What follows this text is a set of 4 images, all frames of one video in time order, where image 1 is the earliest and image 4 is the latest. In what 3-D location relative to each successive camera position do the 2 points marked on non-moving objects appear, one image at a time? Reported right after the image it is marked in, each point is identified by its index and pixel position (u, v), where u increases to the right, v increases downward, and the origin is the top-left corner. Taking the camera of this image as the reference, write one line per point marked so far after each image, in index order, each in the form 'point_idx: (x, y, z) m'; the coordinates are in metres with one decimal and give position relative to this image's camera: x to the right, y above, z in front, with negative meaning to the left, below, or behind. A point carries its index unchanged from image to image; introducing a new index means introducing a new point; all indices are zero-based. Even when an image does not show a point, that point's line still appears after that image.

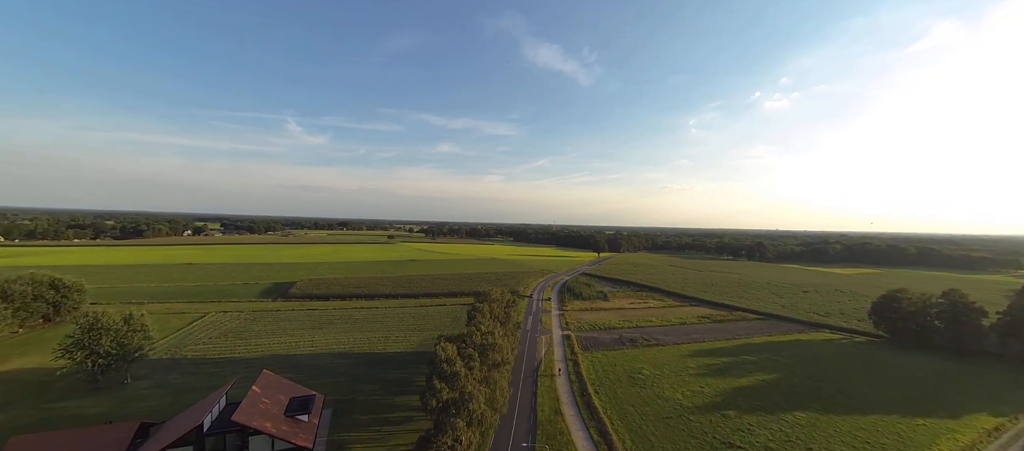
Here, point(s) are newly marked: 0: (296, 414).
0: (-10.1, -8.8, +15.6) m
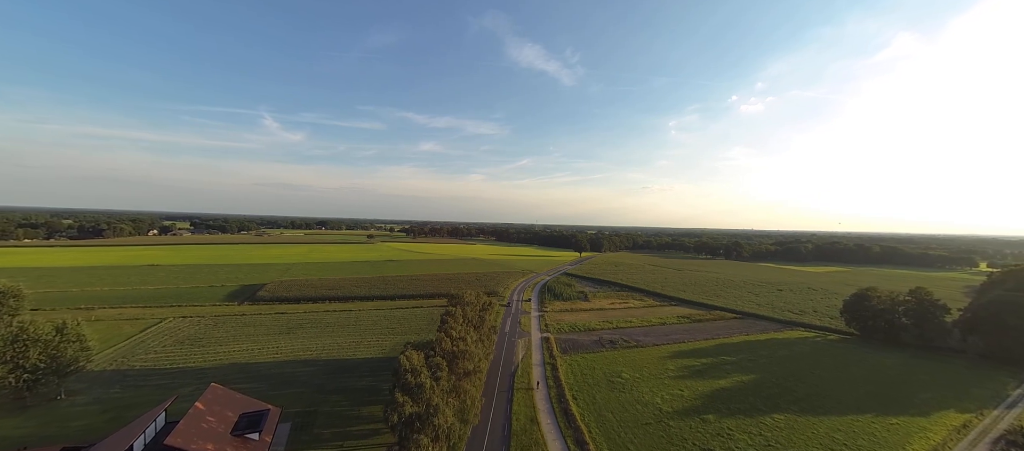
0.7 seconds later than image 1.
0: (-11.4, -8.8, +14.2) m
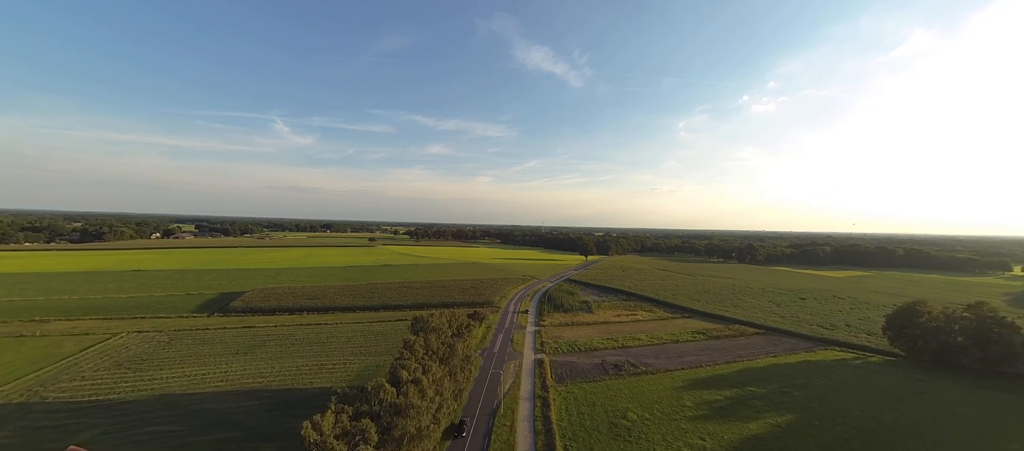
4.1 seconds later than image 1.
0: (-12.8, -9.1, +10.0) m
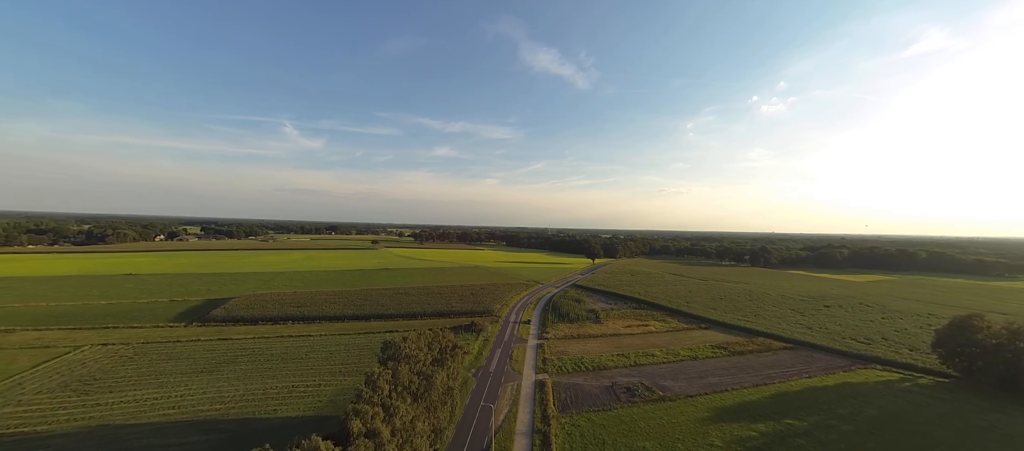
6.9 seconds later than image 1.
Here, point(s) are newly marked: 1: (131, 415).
0: (-13.3, -9.3, +6.9) m
1: (-22.5, -11.2, +19.7) m
